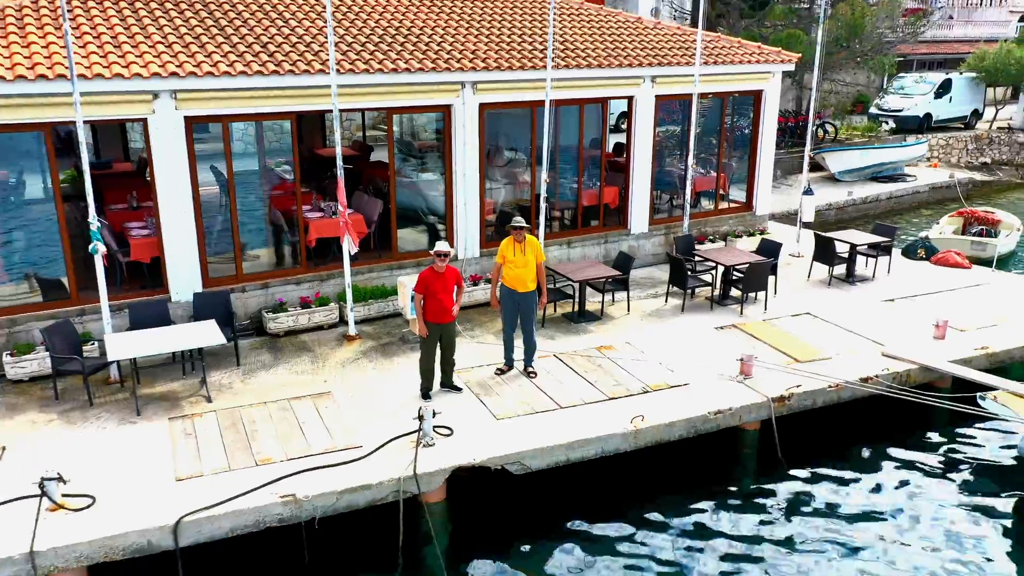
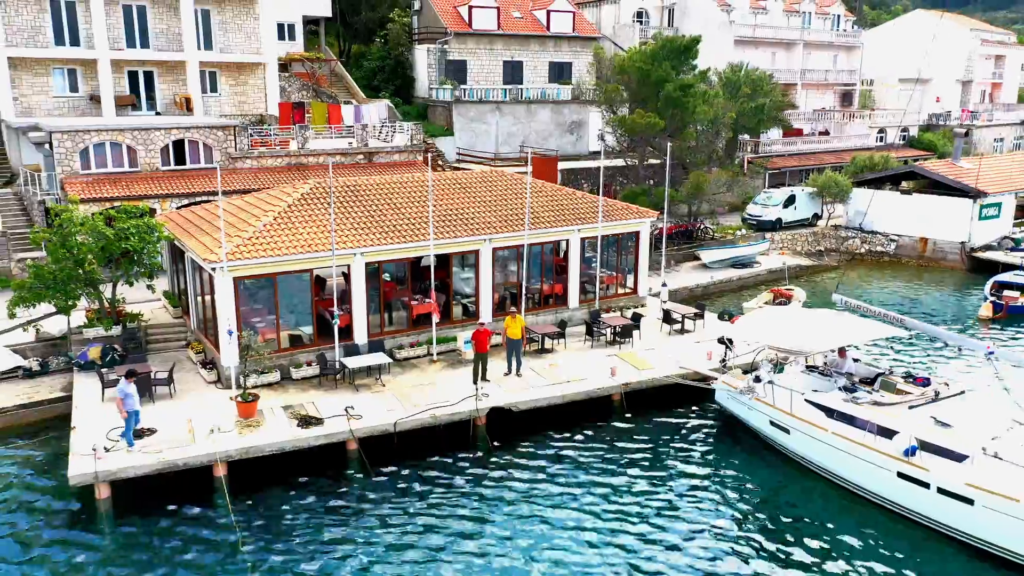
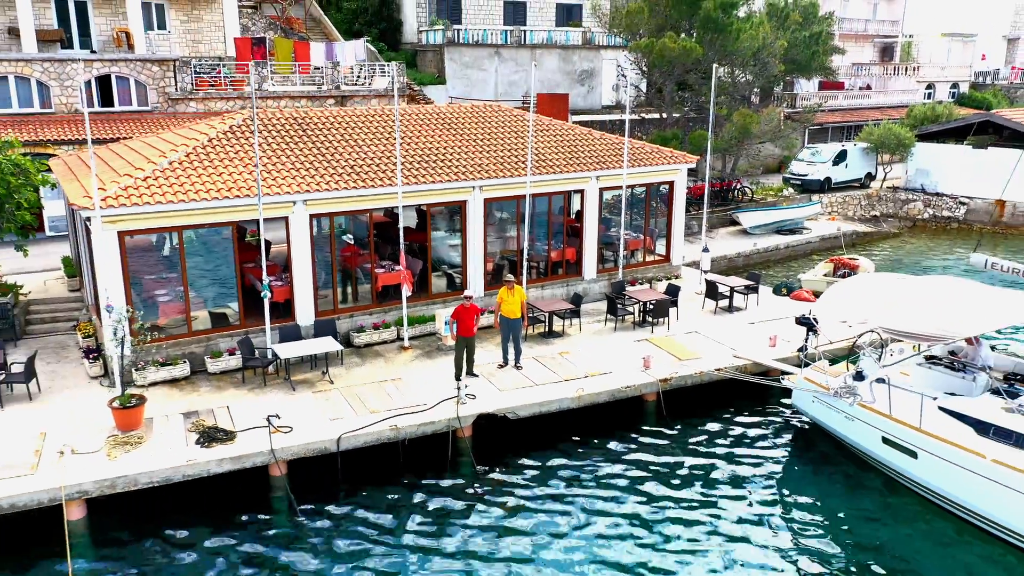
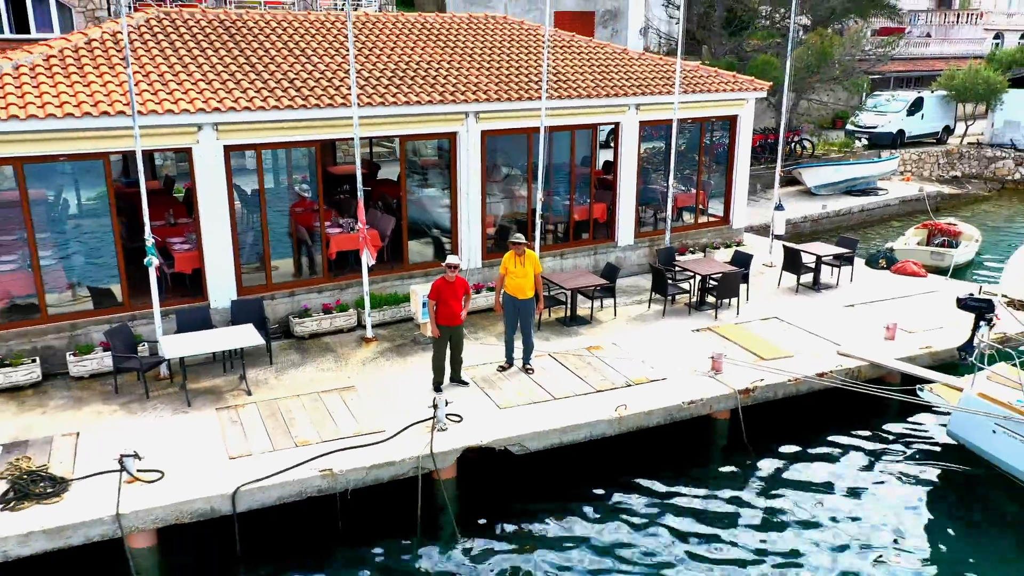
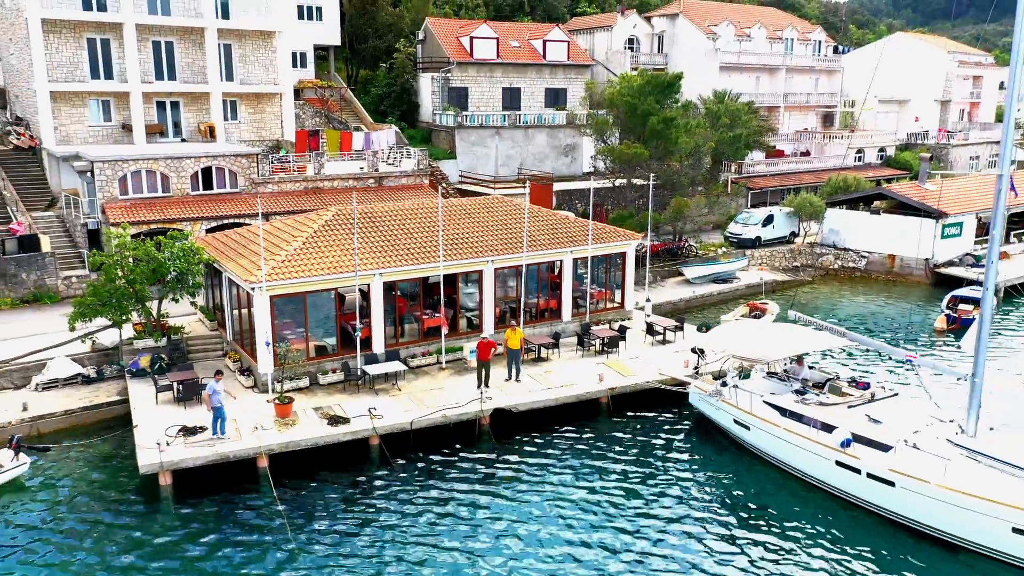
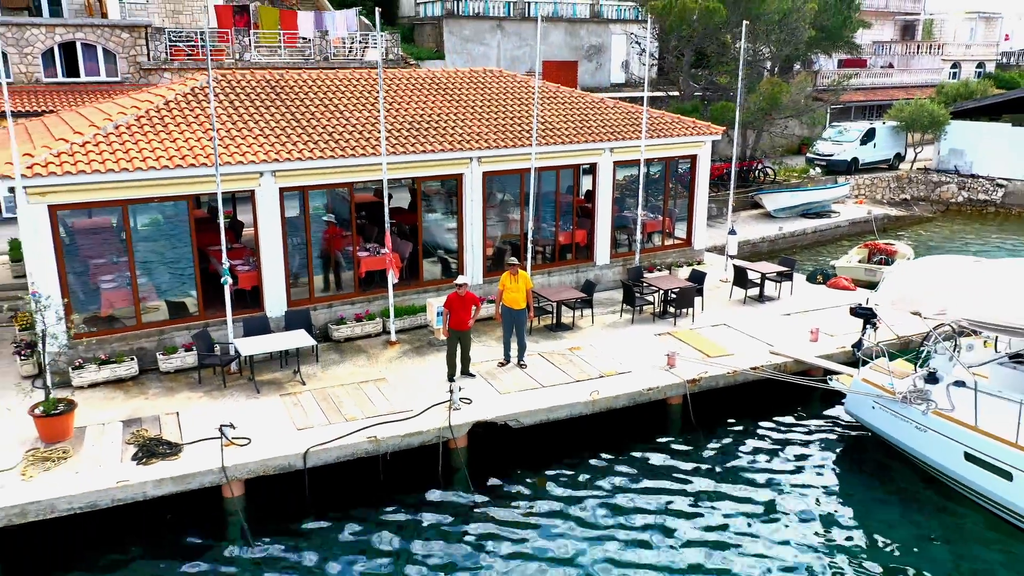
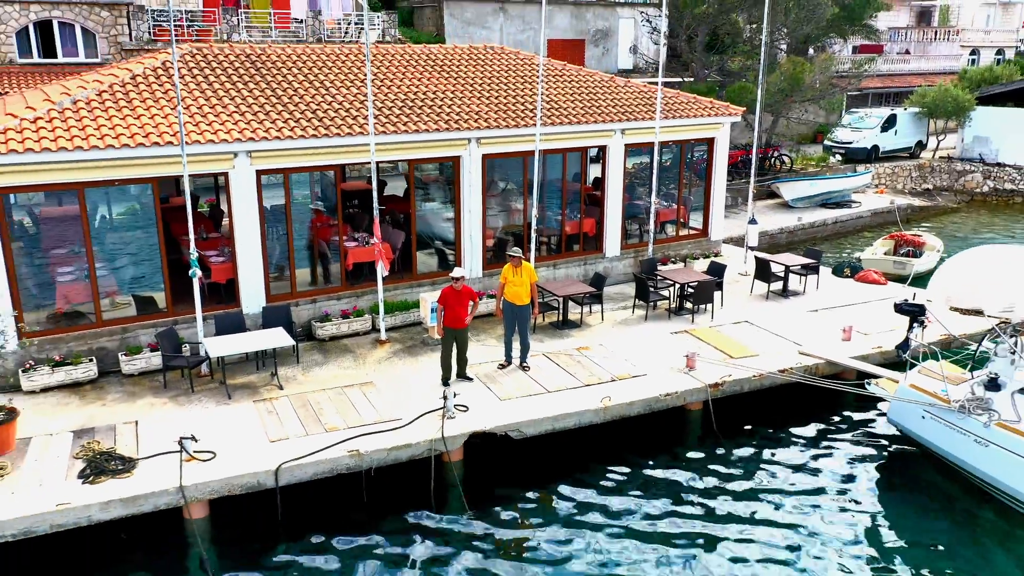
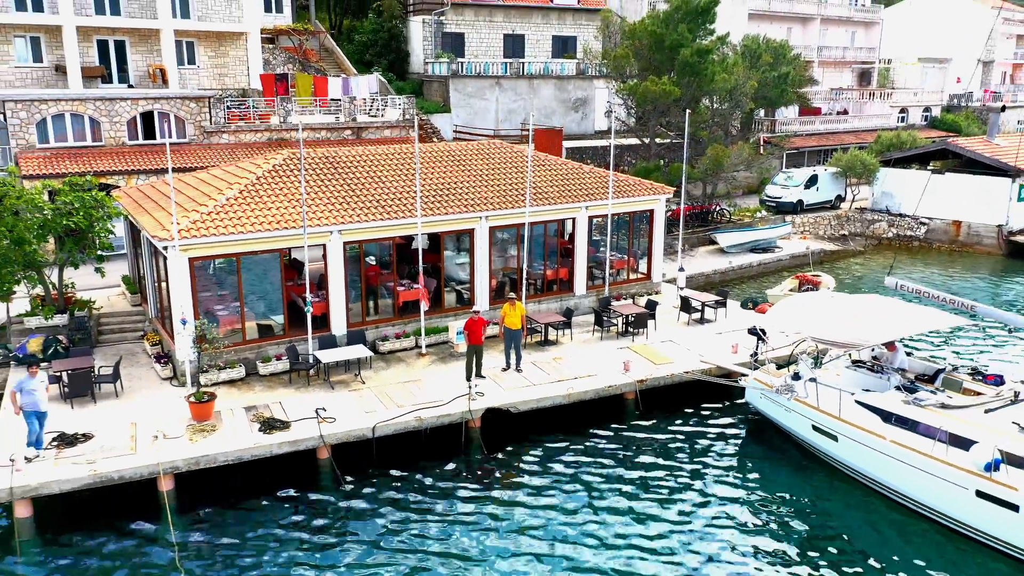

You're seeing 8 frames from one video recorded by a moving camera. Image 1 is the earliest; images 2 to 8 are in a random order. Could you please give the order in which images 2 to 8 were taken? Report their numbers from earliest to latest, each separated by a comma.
4, 7, 6, 3, 8, 2, 5
